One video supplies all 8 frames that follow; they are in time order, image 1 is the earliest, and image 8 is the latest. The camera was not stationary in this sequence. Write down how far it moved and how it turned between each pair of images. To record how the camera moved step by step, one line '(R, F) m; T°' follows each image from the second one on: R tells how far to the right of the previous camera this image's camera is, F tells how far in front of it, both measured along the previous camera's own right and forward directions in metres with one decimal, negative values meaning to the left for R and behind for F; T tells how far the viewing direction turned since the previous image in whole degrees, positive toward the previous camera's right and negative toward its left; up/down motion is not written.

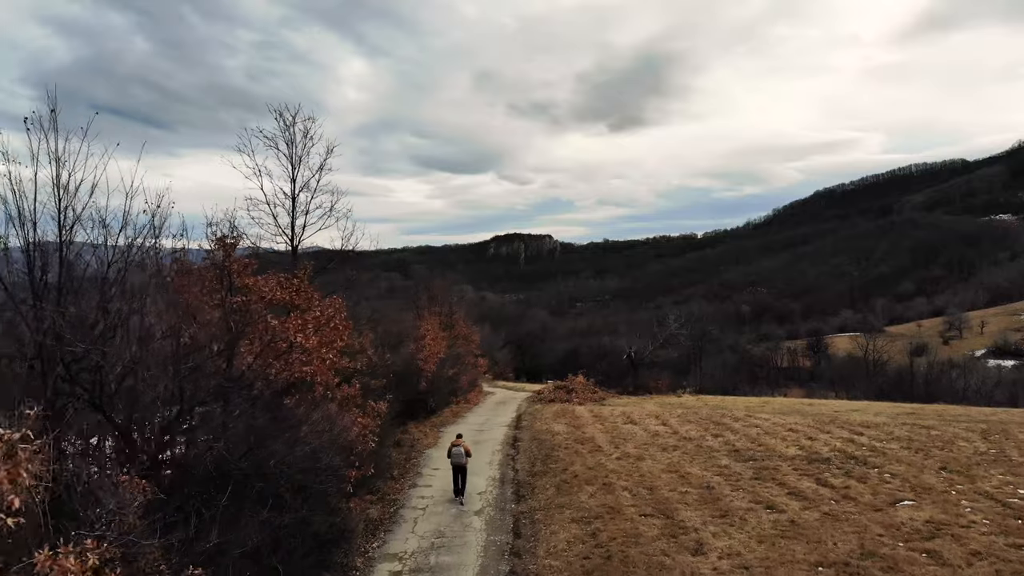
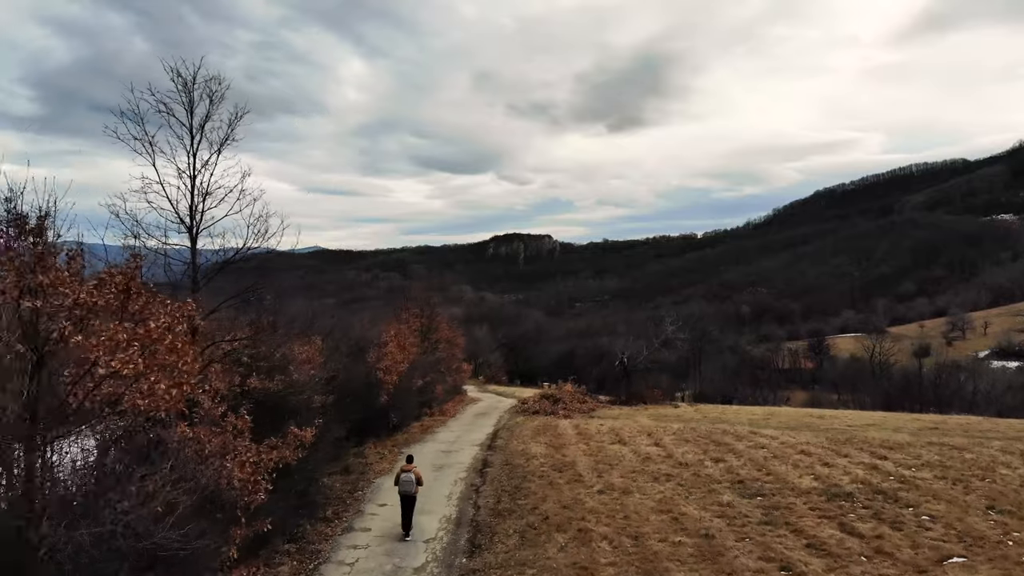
(+0.9, +2.7) m; 0°
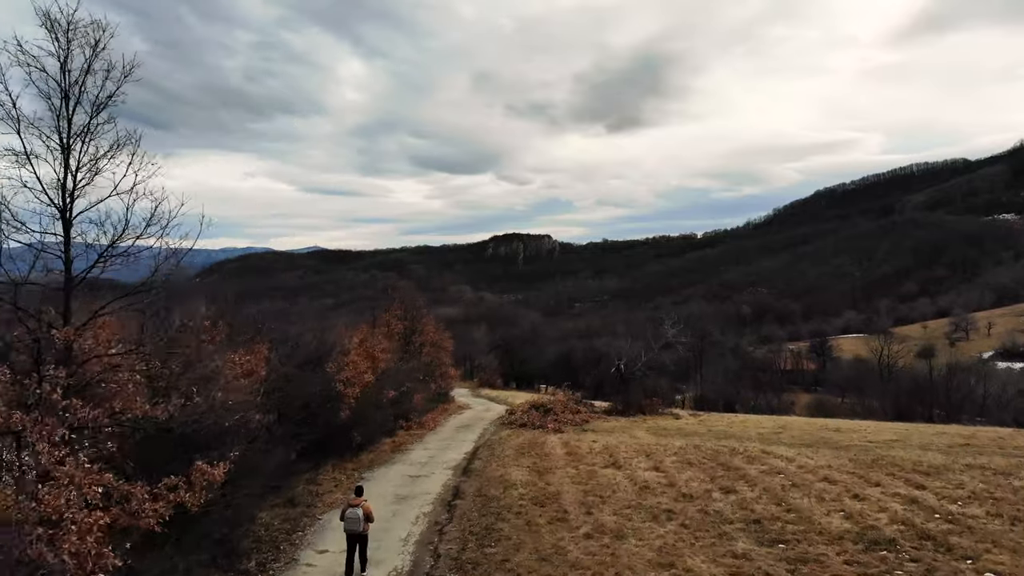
(+0.6, +2.4) m; 0°
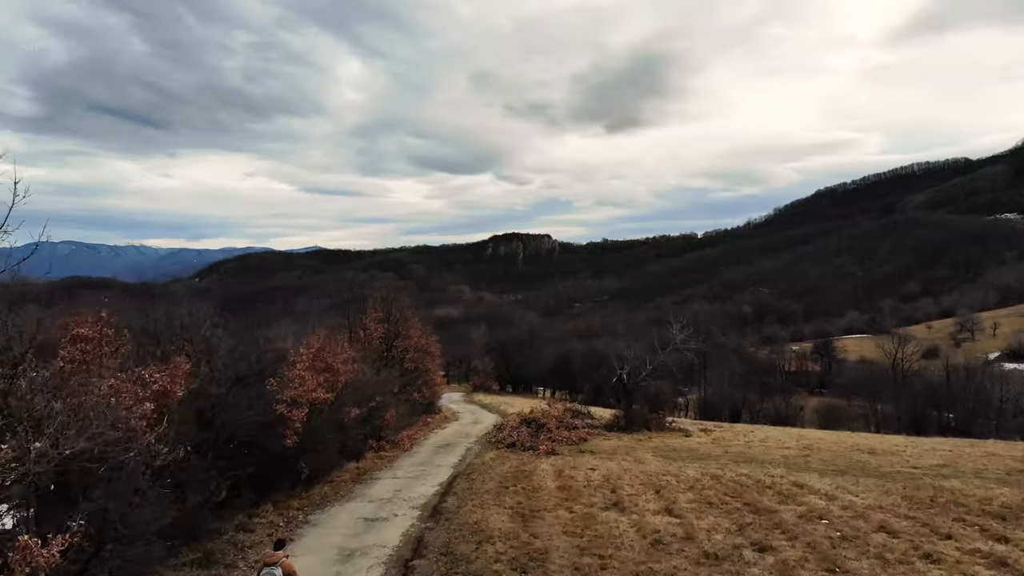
(+0.5, +3.1) m; 0°
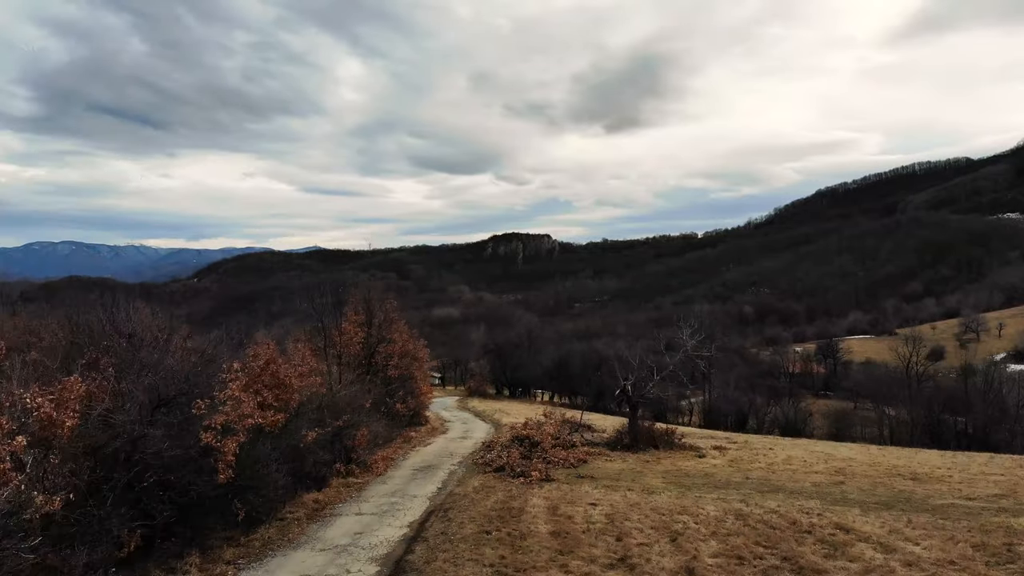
(+0.4, +2.7) m; 0°
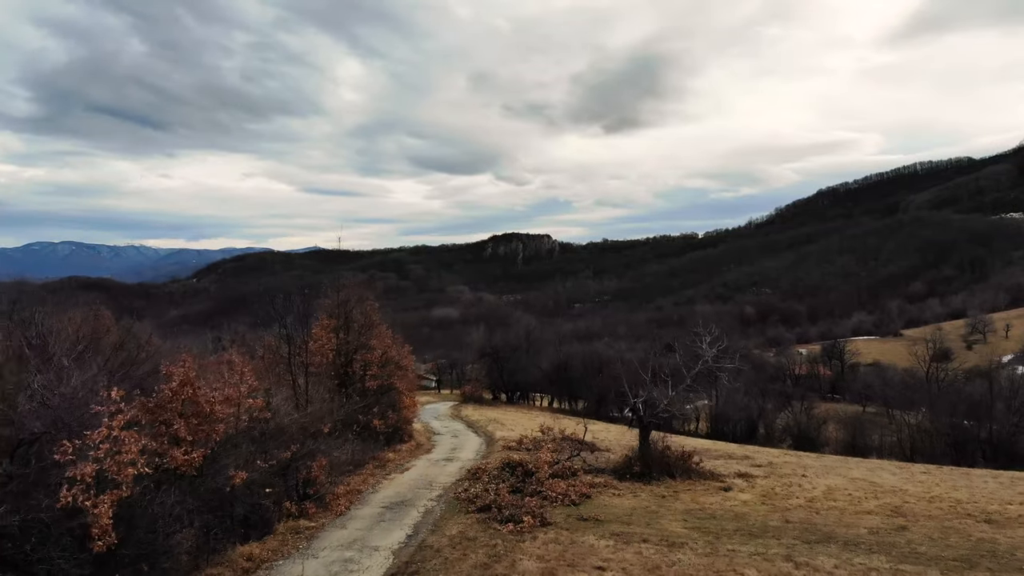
(+0.3, +3.2) m; 0°
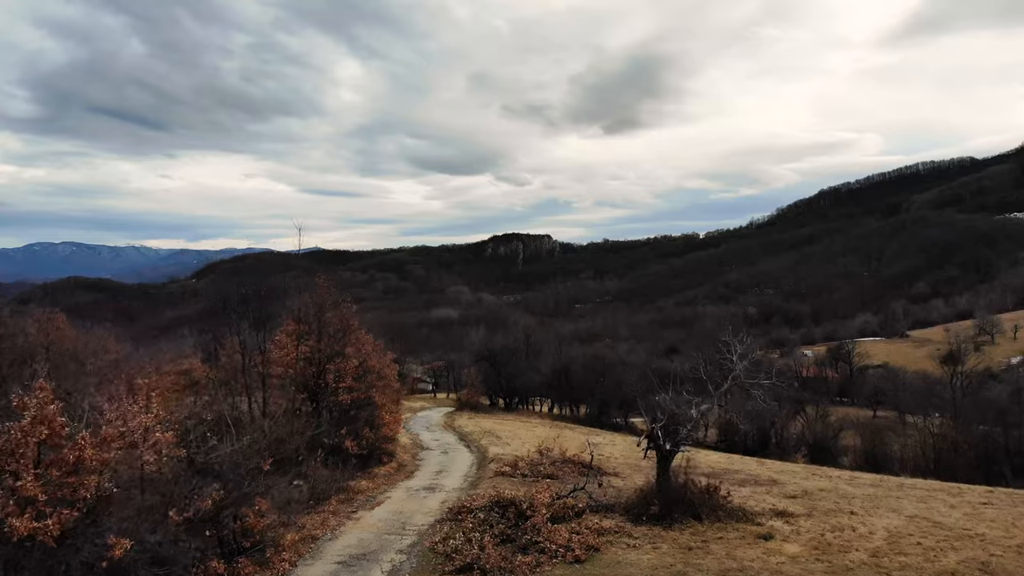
(+0.3, +3.3) m; 0°
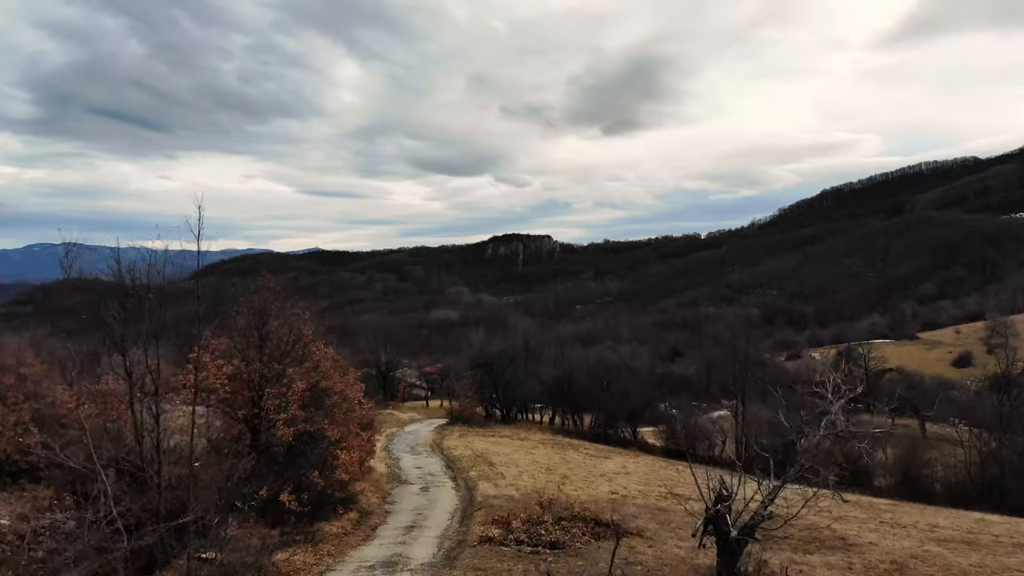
(+0.3, +5.3) m; 0°
